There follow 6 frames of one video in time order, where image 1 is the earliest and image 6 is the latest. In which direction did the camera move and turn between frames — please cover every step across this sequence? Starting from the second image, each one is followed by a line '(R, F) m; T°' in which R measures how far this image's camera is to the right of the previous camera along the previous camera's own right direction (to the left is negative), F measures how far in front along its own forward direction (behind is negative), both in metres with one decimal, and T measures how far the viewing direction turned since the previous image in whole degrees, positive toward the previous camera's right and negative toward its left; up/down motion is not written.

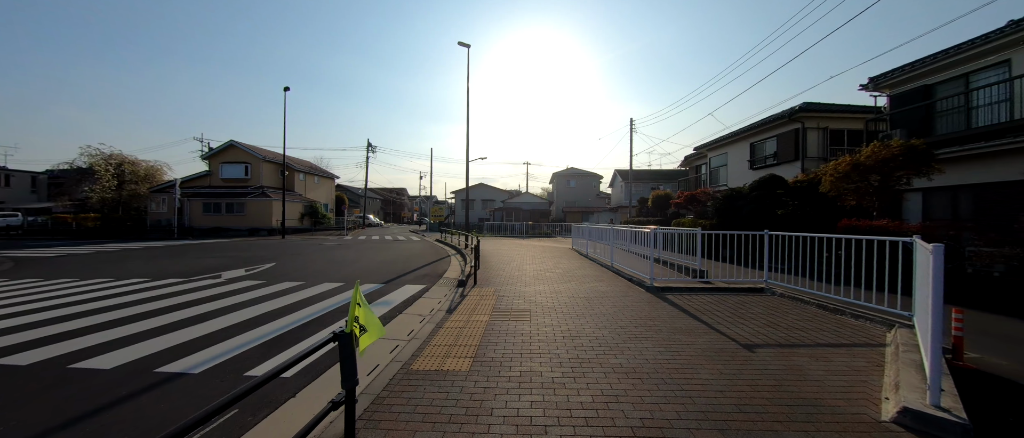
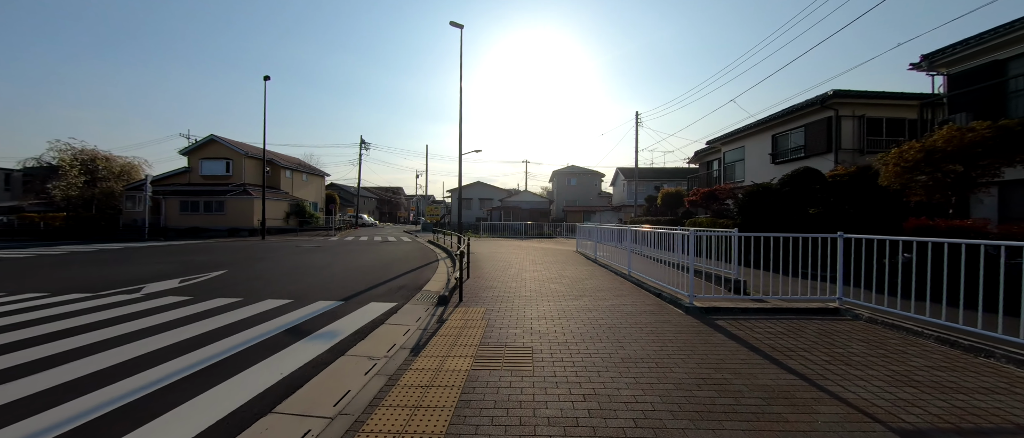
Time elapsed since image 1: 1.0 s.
(0.0, +1.4) m; 0°
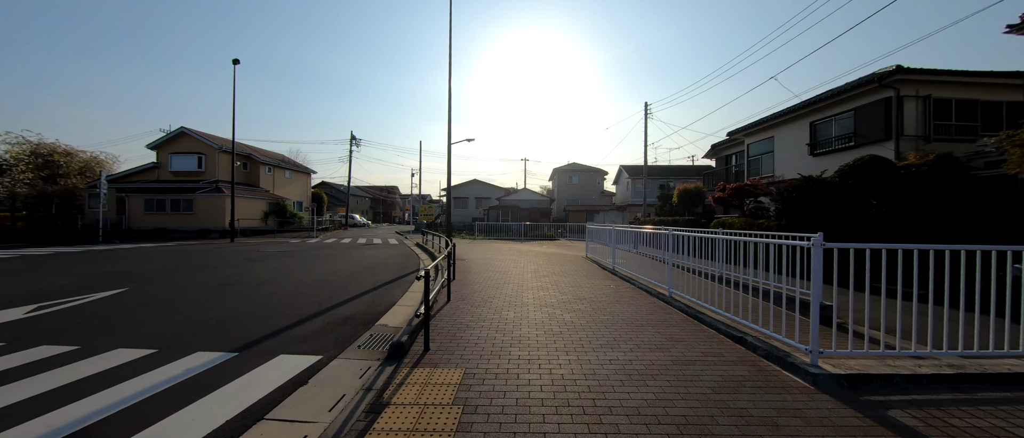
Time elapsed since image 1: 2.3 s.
(0.0, +1.9) m; 0°
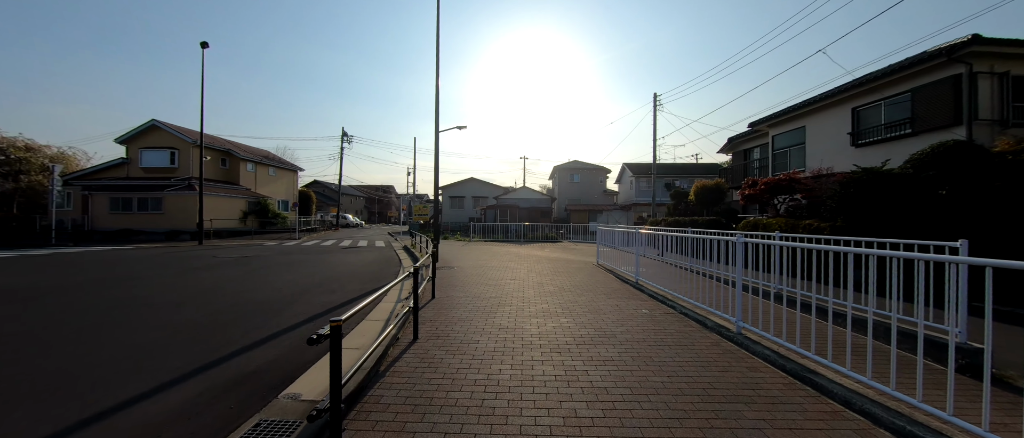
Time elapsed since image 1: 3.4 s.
(0.0, +1.5) m; 0°
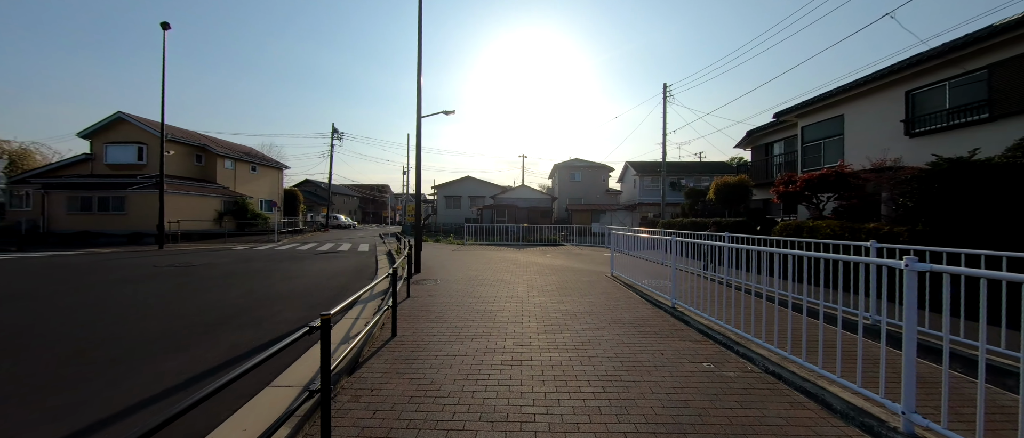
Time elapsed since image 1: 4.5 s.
(+0.1, +1.5) m; 0°
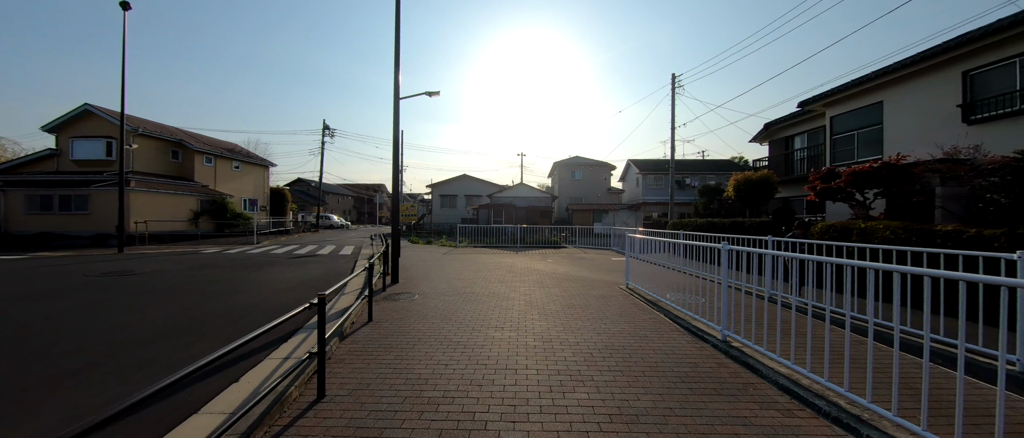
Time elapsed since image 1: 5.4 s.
(+0.1, +1.2) m; 0°
